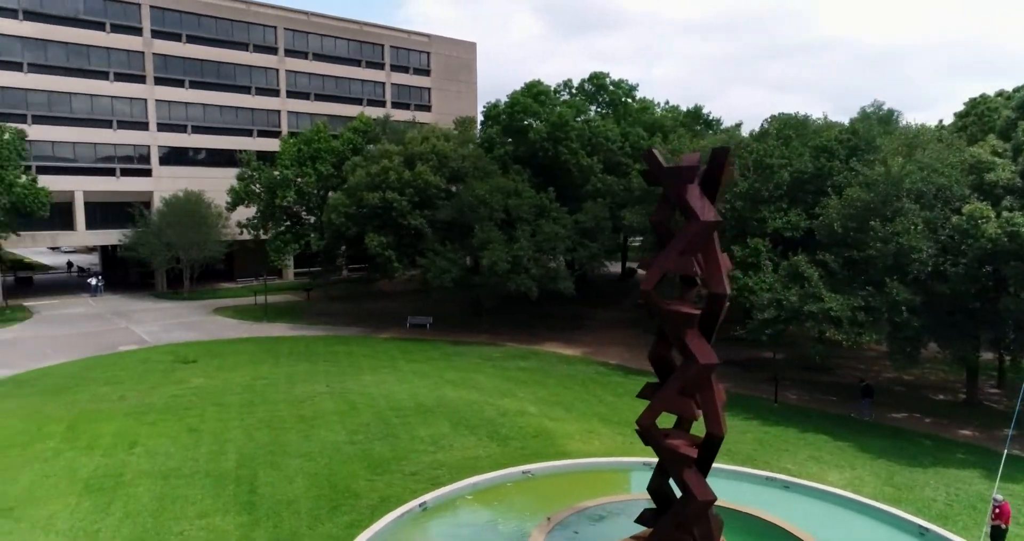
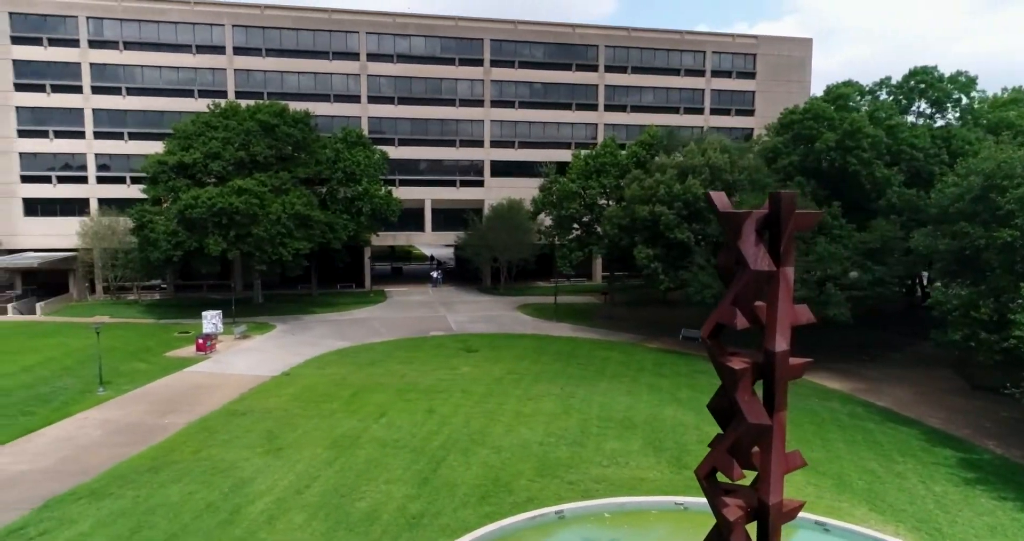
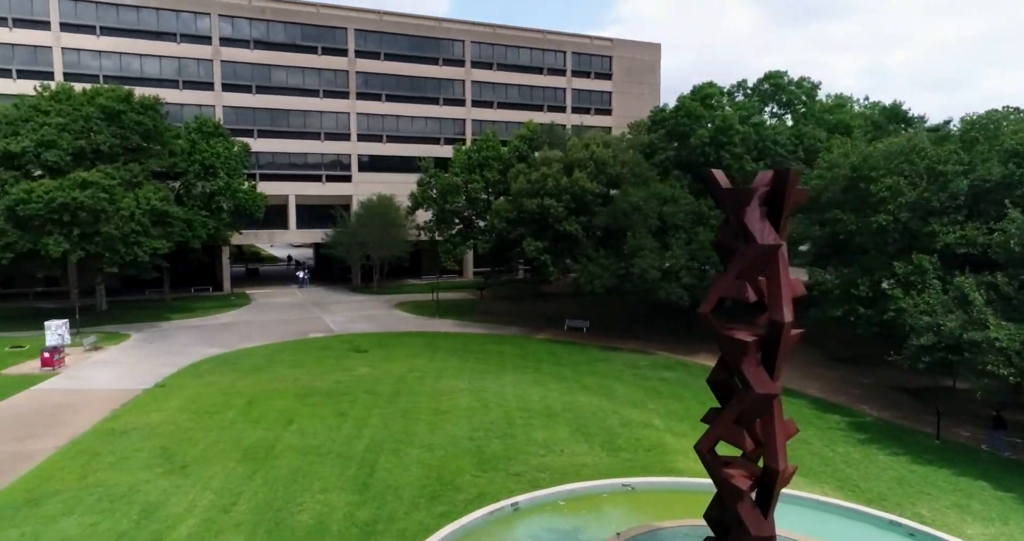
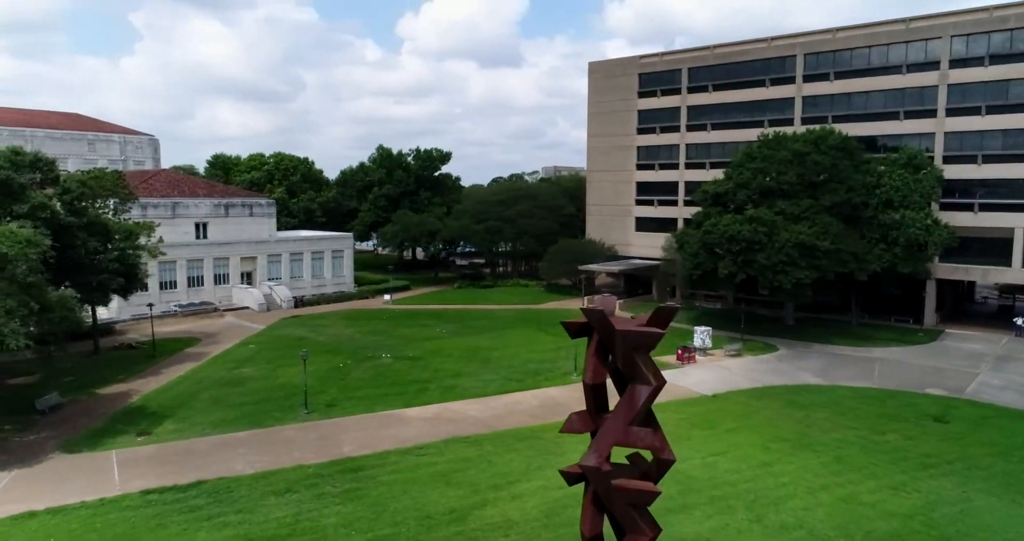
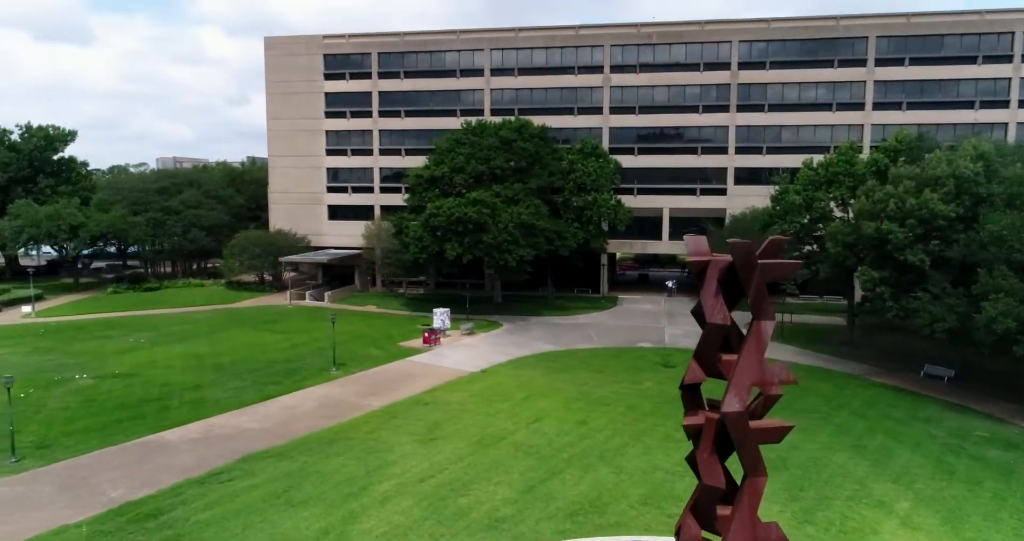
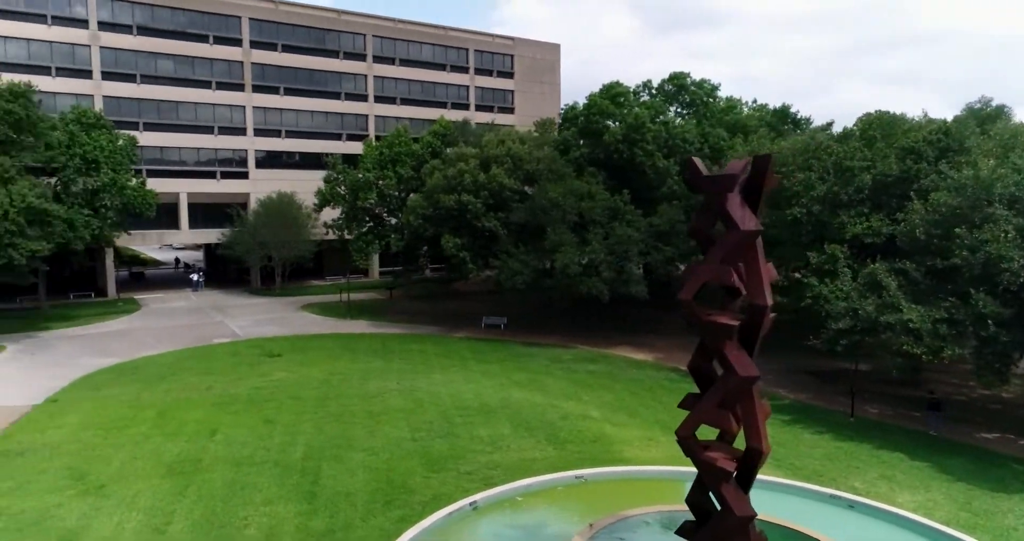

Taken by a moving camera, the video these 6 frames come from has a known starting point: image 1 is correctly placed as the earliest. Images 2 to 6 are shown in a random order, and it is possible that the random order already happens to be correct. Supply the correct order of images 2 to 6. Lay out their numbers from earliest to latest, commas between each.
6, 3, 2, 5, 4
